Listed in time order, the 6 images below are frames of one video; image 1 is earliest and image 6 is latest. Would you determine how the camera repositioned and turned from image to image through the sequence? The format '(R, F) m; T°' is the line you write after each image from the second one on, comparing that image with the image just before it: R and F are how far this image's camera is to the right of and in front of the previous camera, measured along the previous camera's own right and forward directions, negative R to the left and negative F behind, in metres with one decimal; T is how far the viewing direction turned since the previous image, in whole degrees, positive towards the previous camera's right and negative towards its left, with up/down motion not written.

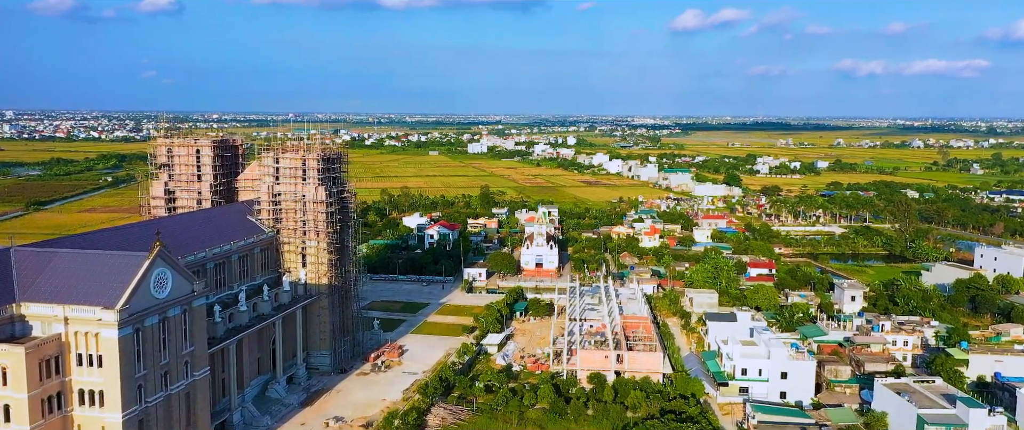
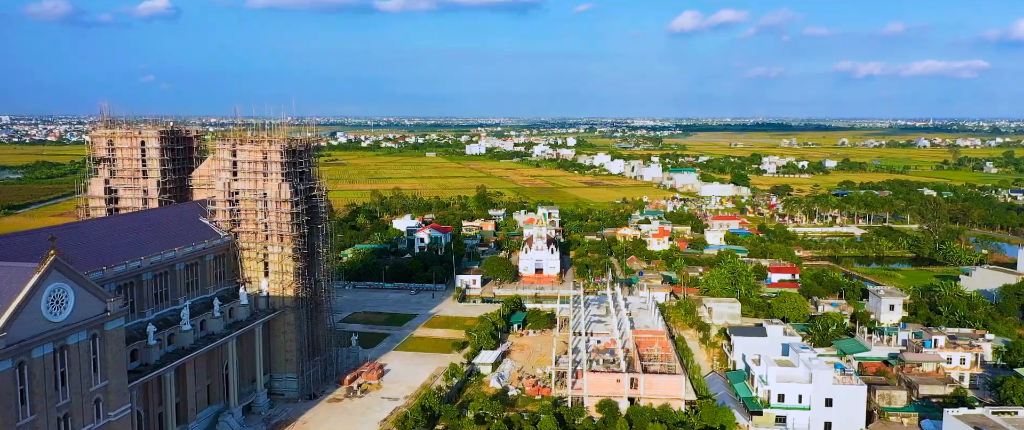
(+0.2, +5.4) m; 0°
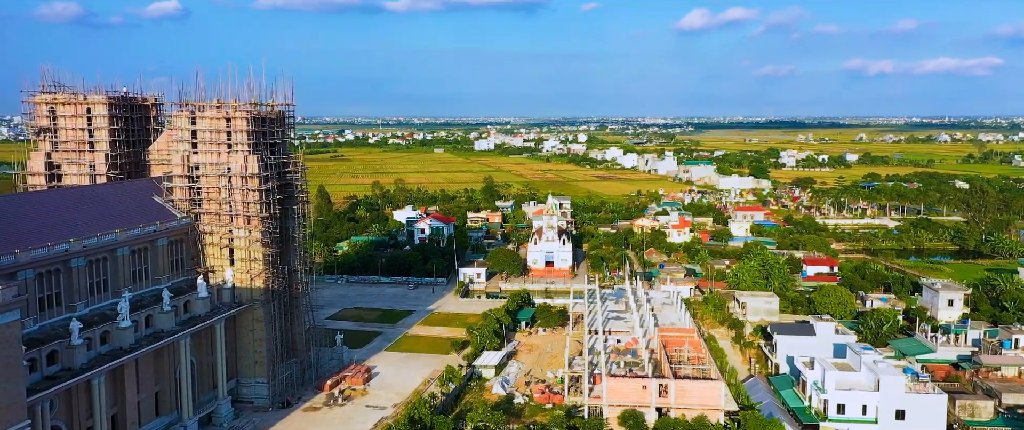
(+0.2, +5.0) m; -1°
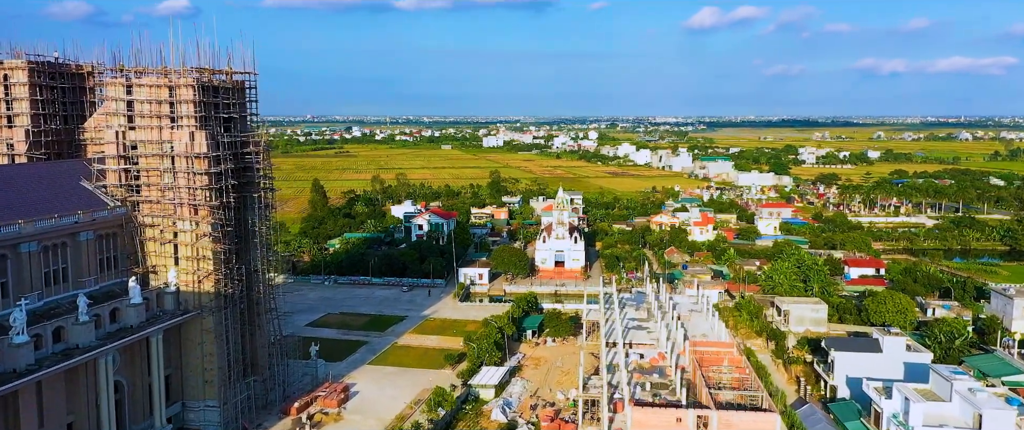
(+0.2, +5.2) m; -1°
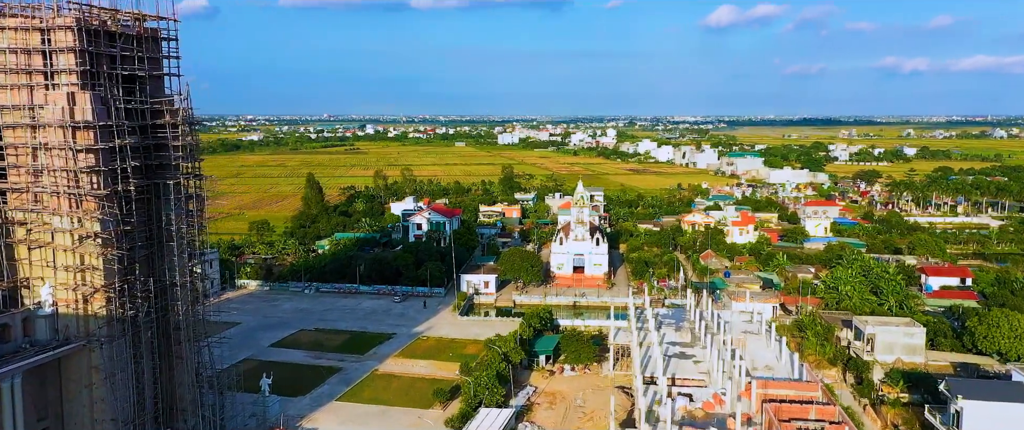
(+0.3, +6.9) m; -1°
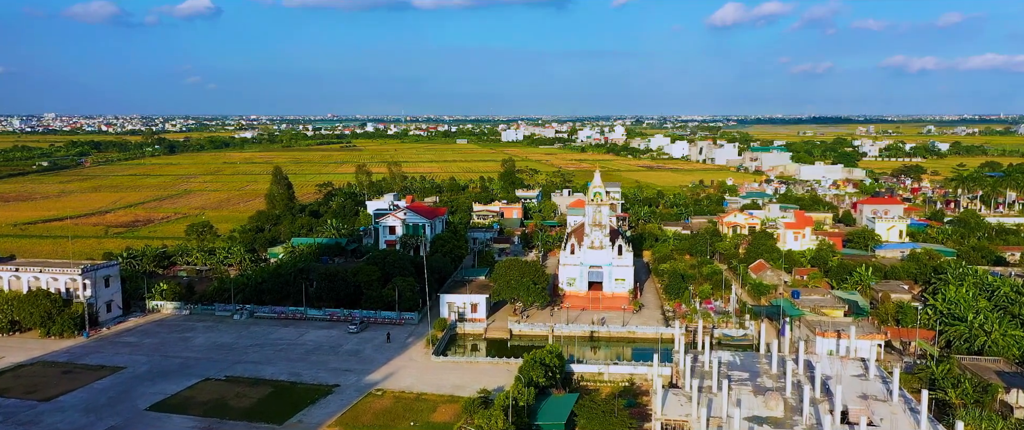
(+0.4, +9.9) m; 0°
